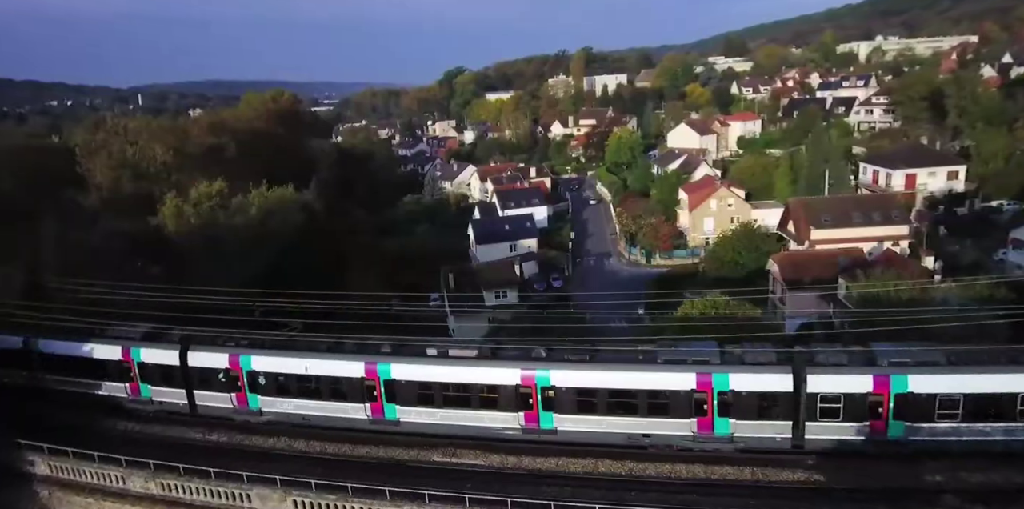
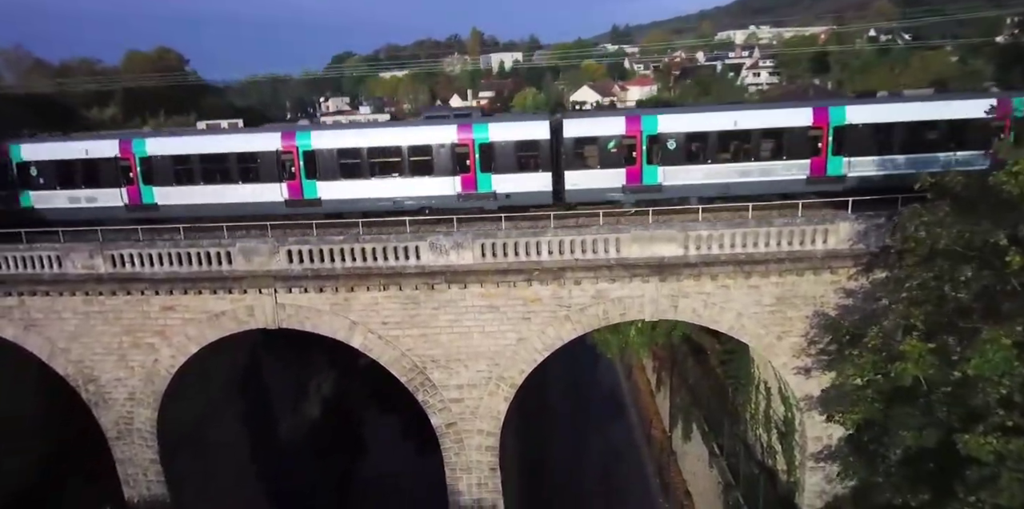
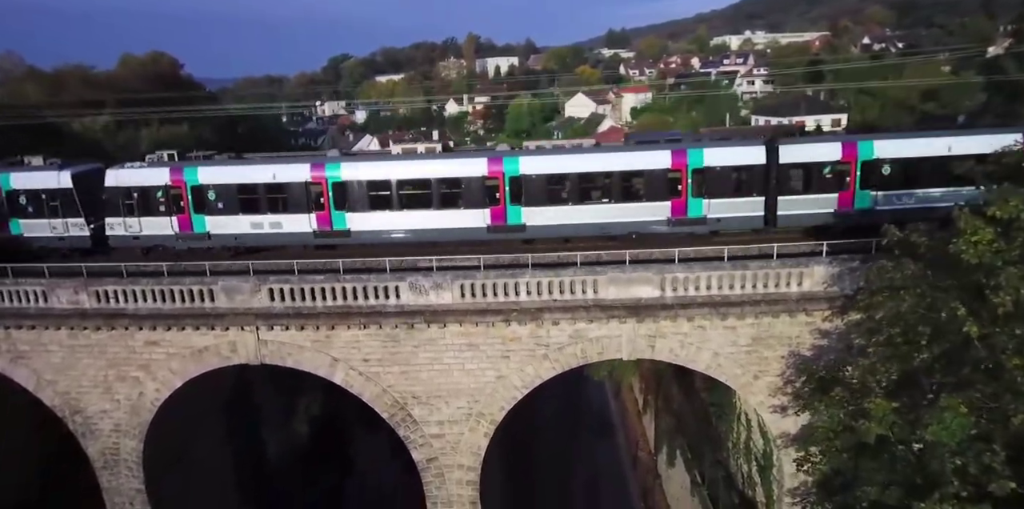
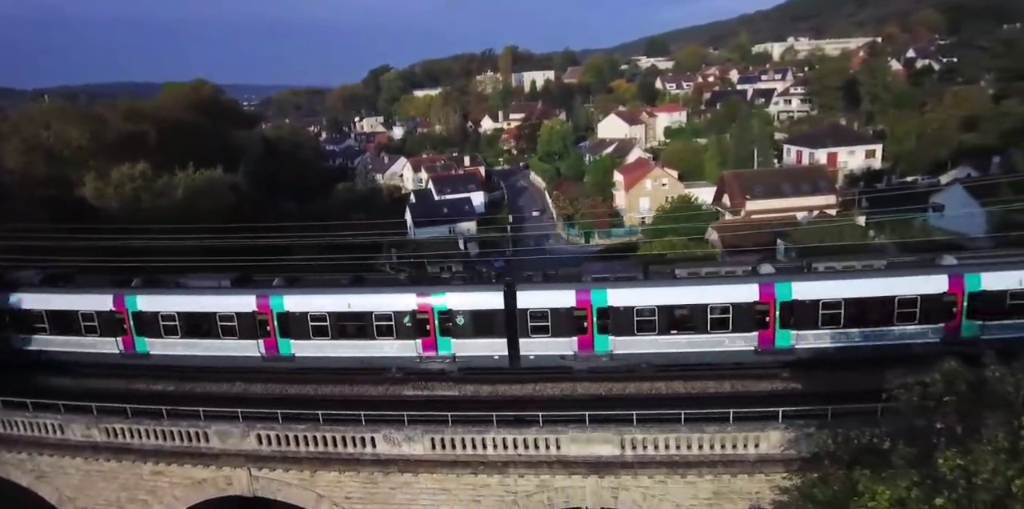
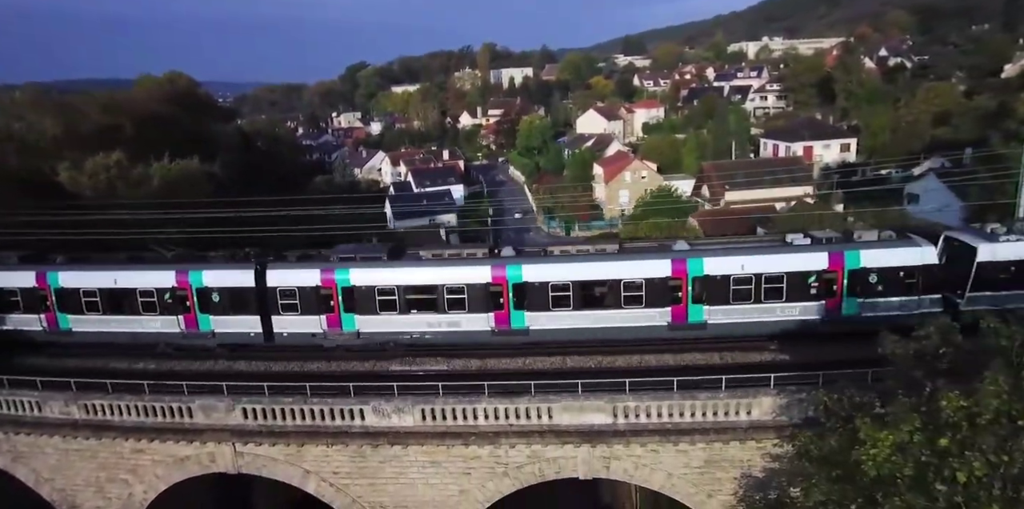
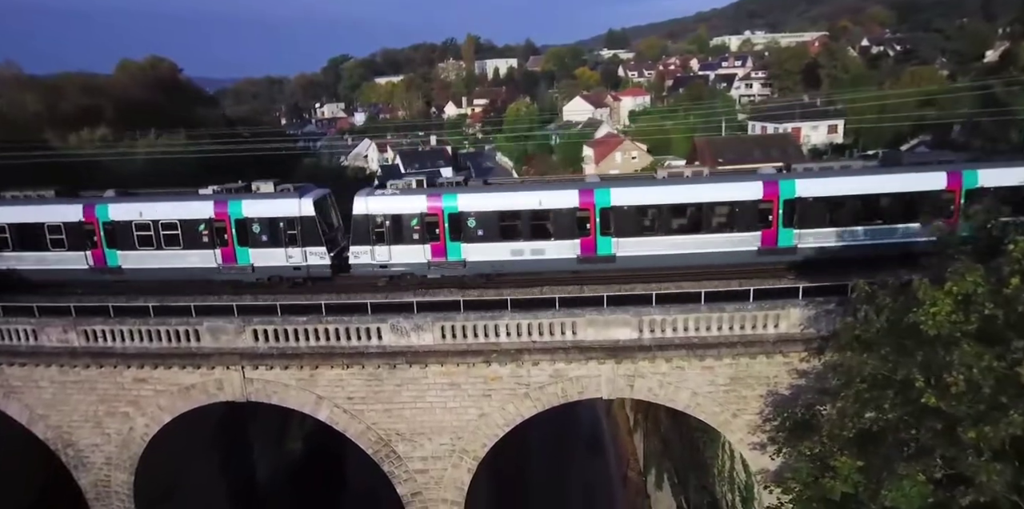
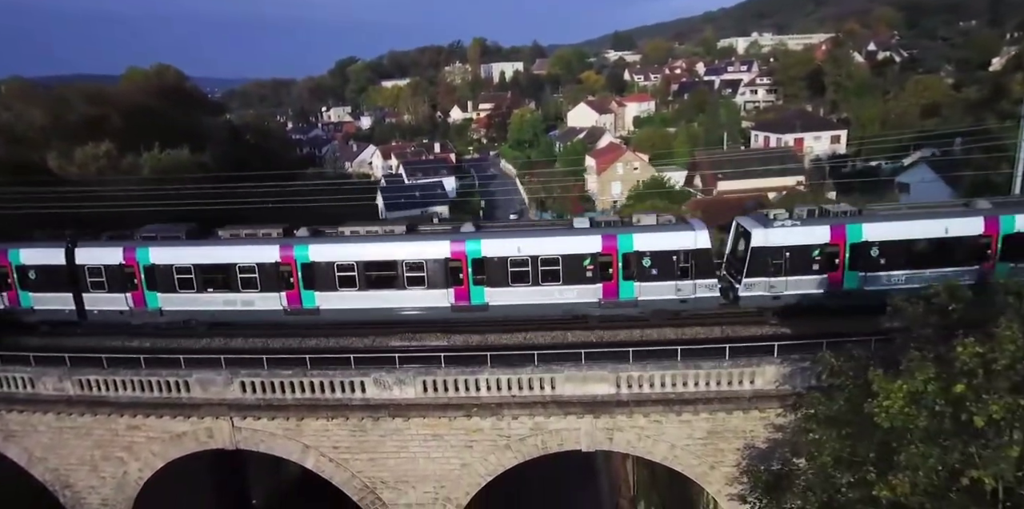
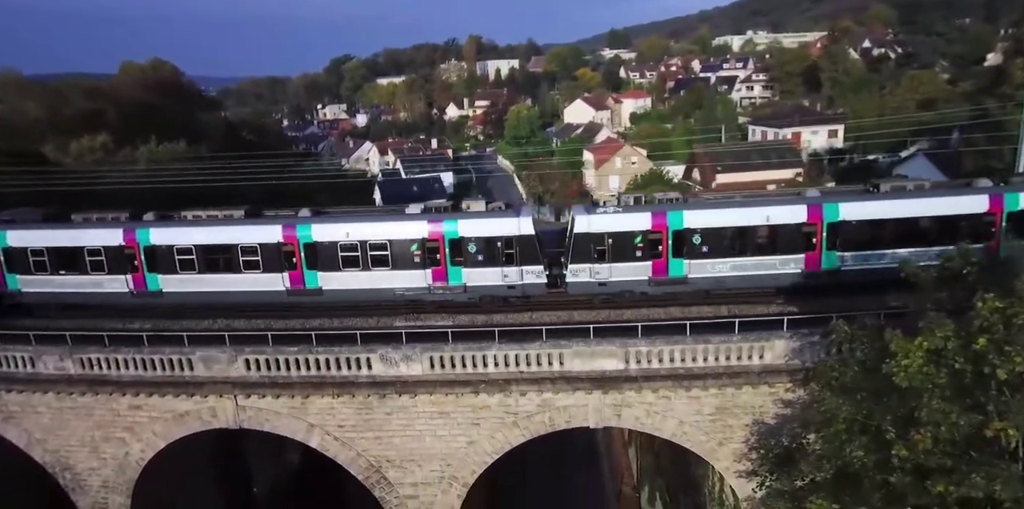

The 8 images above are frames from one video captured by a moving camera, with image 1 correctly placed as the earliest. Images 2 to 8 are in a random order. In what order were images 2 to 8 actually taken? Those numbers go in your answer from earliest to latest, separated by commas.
4, 5, 7, 8, 6, 3, 2
